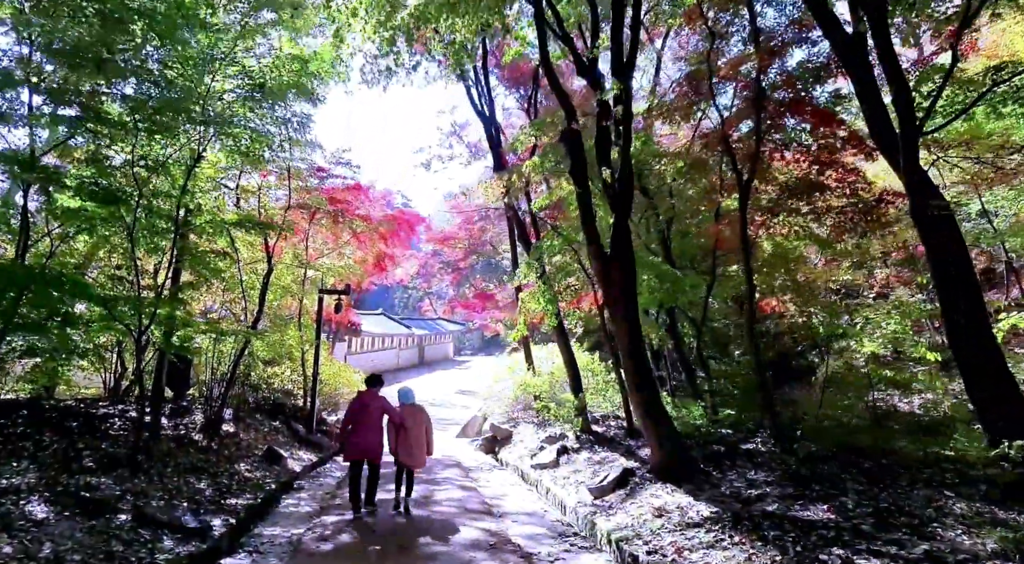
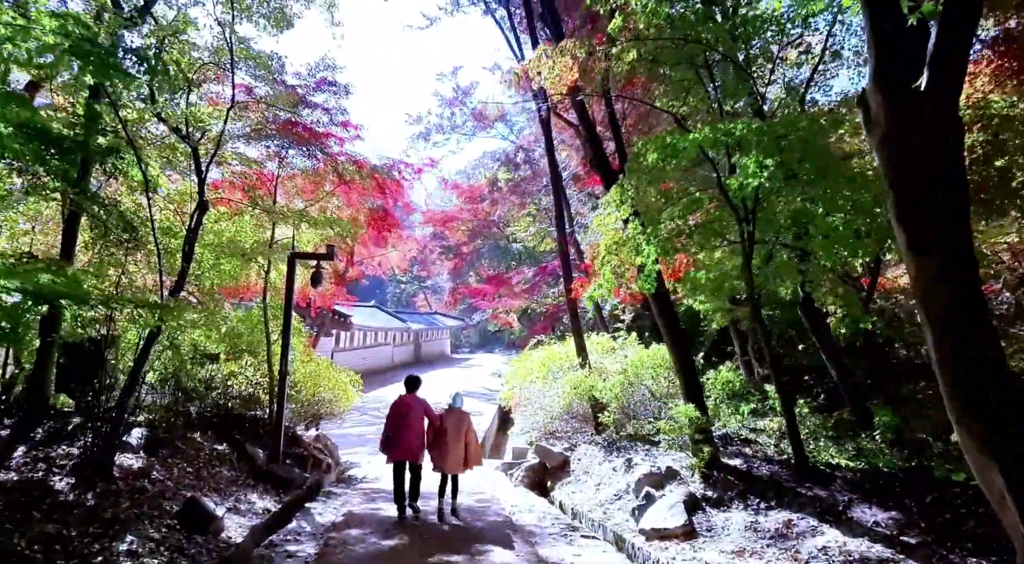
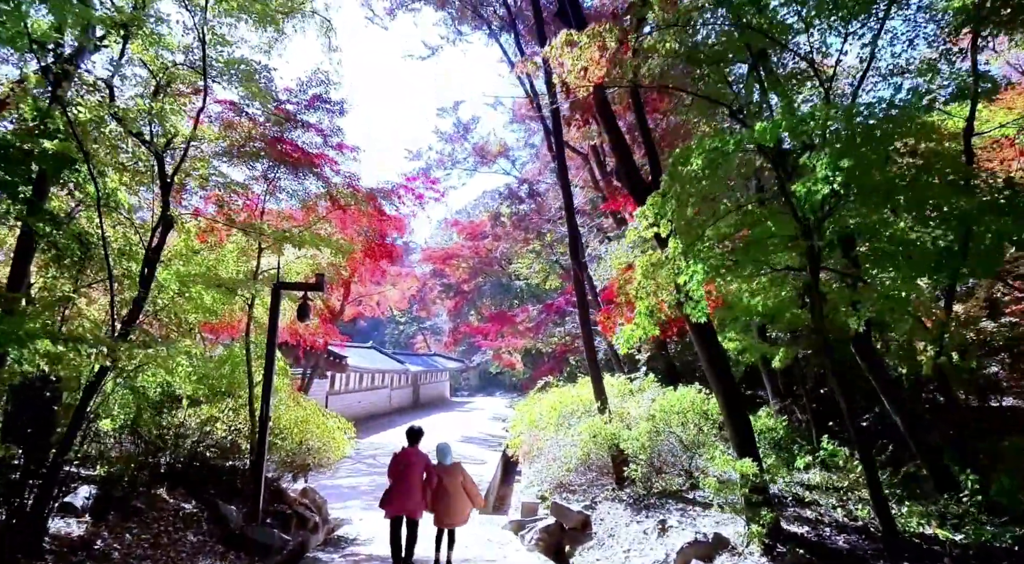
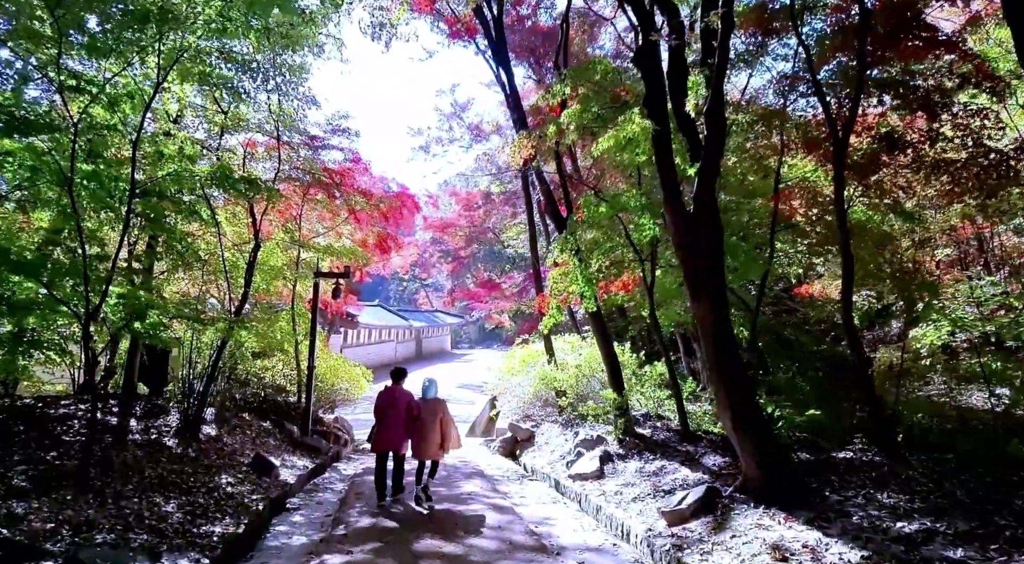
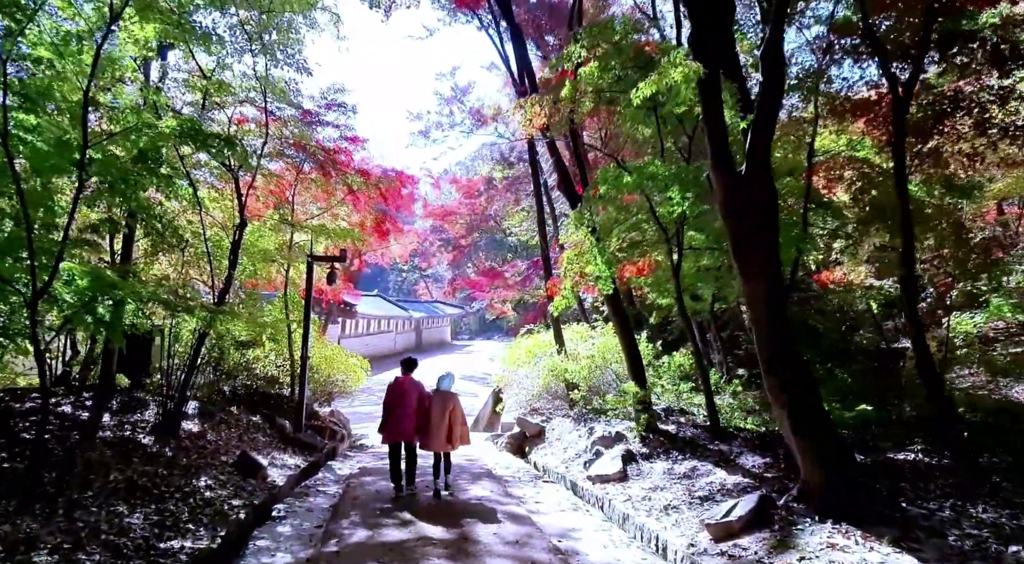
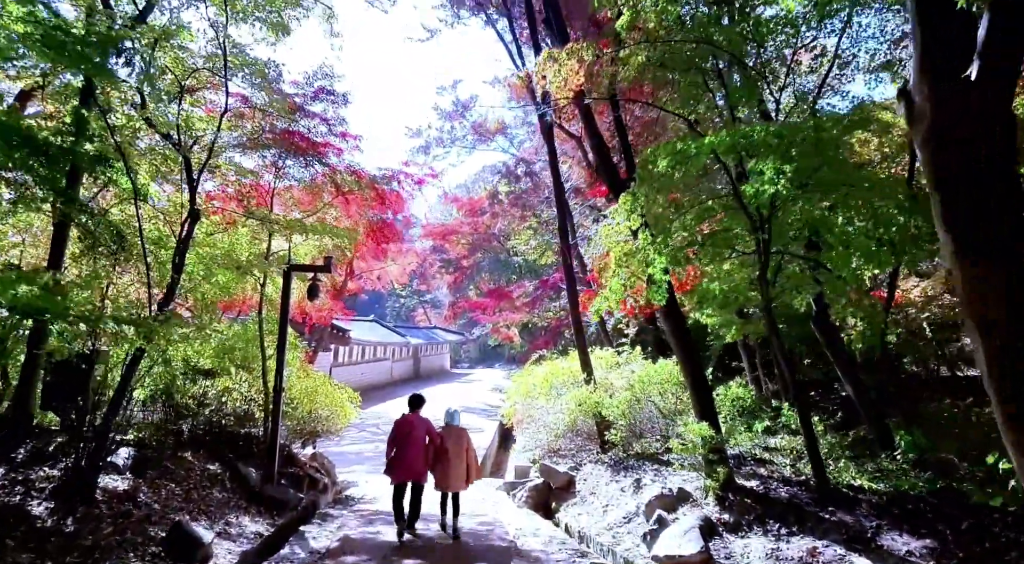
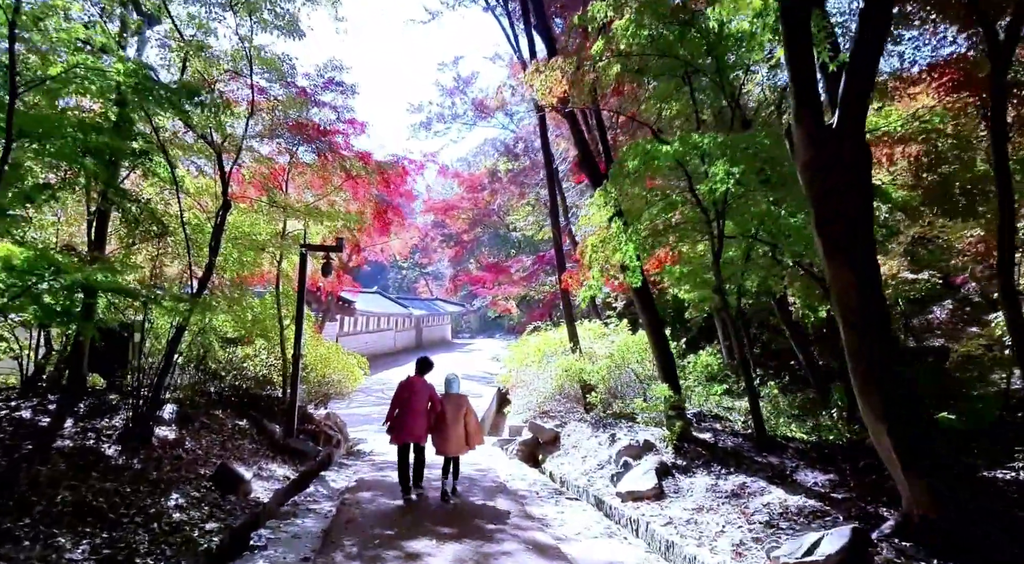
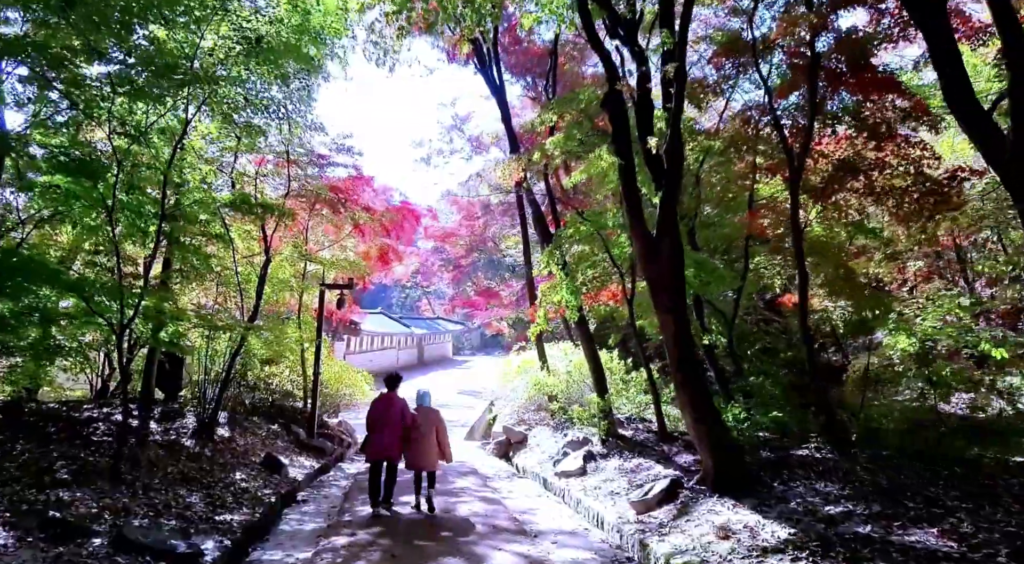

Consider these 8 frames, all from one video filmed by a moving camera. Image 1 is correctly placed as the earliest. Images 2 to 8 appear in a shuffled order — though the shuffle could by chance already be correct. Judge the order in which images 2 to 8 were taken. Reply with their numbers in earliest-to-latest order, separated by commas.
8, 4, 5, 7, 2, 6, 3
